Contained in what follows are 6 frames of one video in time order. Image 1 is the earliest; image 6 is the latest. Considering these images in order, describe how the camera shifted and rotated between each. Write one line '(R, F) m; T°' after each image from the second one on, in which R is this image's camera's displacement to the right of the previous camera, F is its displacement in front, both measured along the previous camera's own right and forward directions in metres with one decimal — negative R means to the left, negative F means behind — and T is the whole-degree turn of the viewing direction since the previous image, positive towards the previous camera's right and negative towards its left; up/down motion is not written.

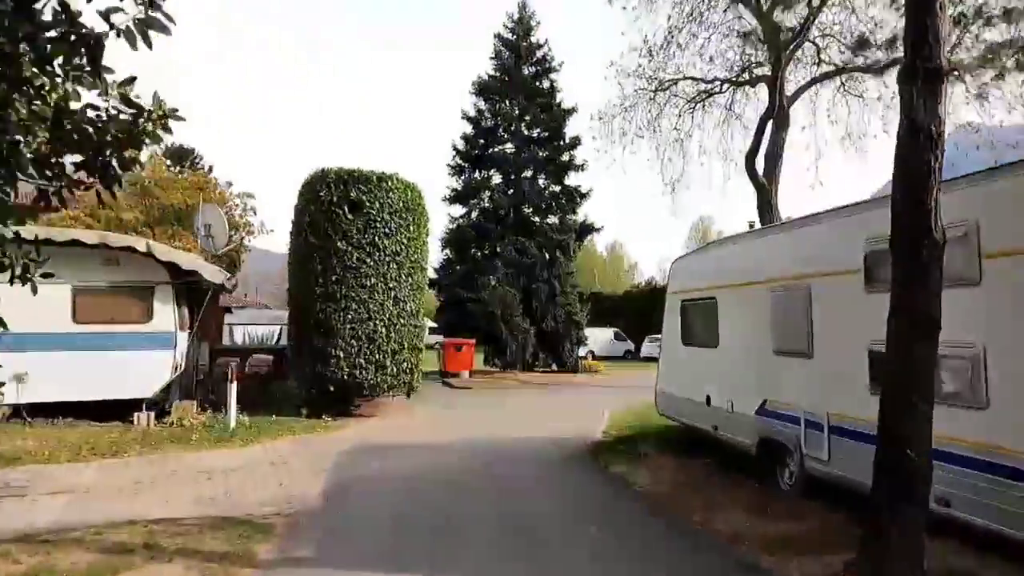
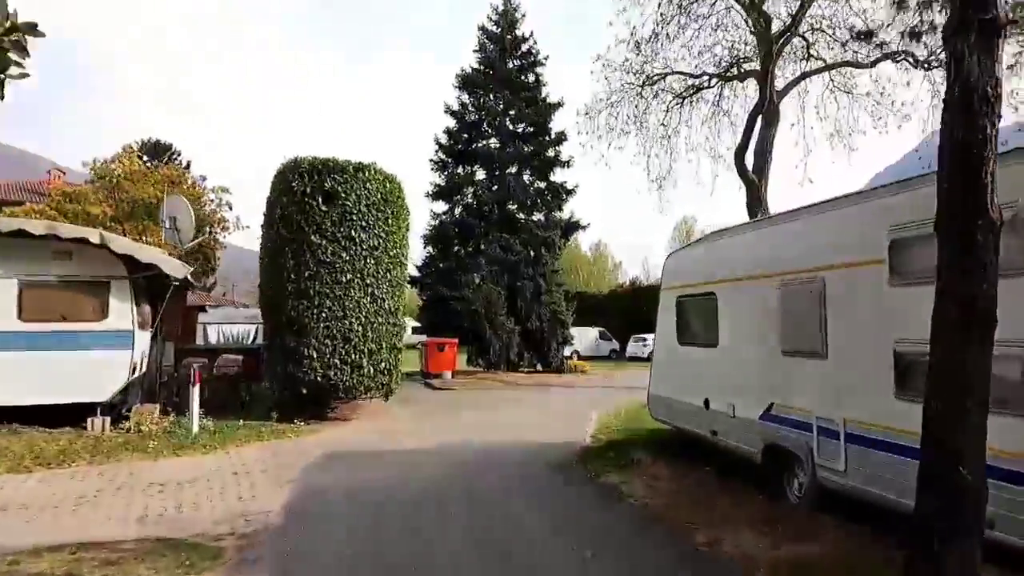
(0.0, +0.8) m; +1°
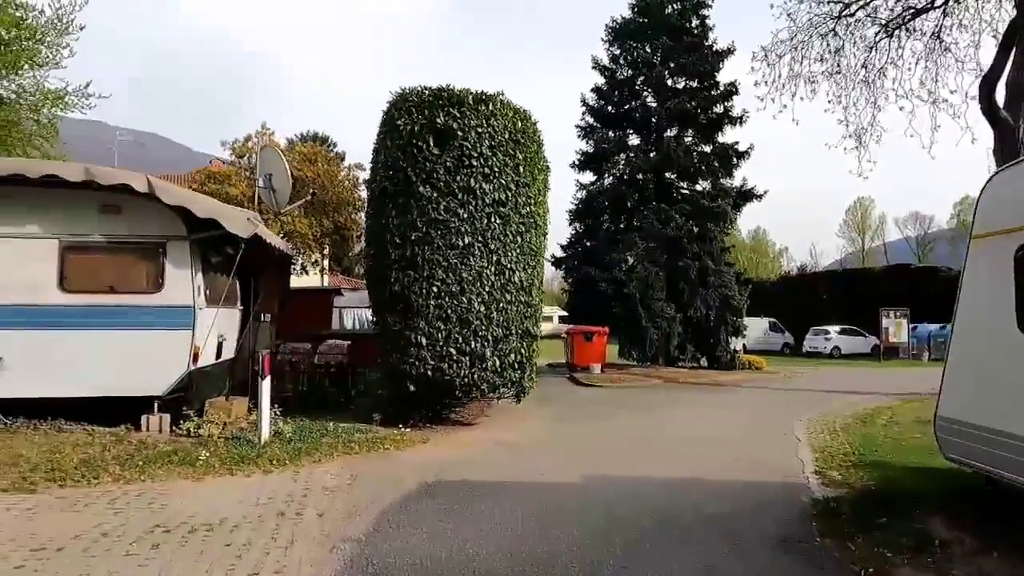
(-0.4, +3.8) m; -13°
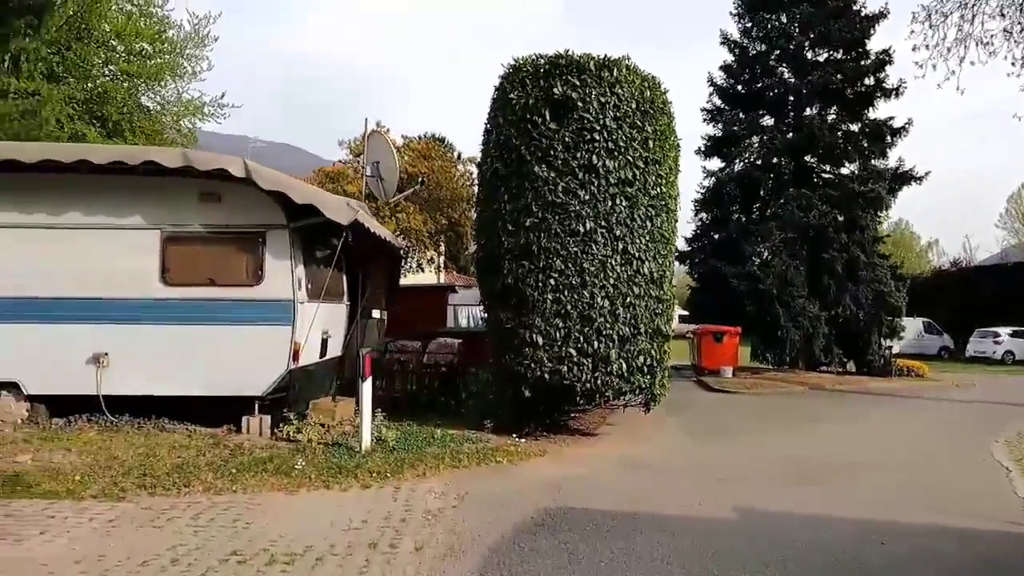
(-0.2, +1.3) m; -10°
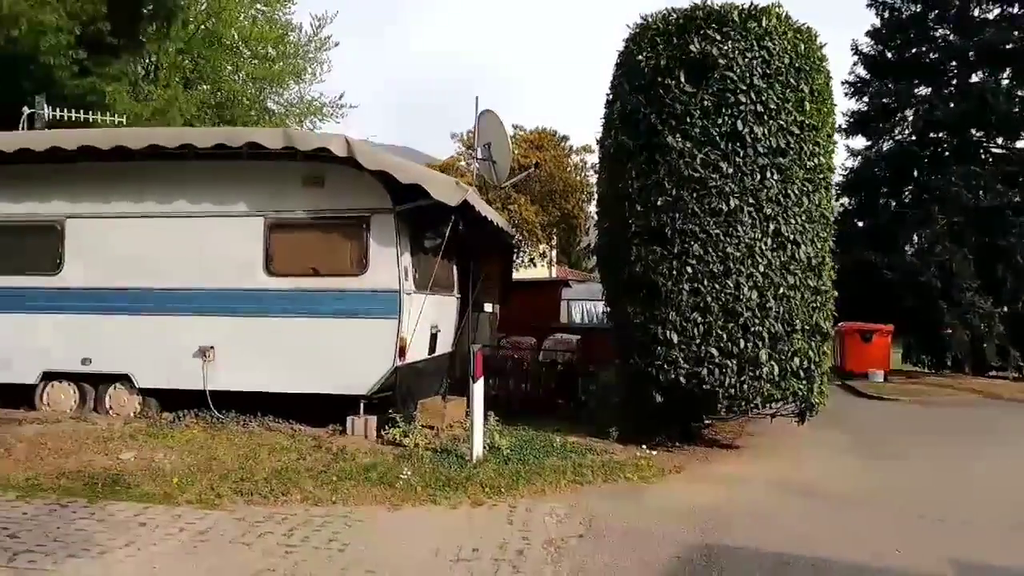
(-0.2, +1.1) m; -10°
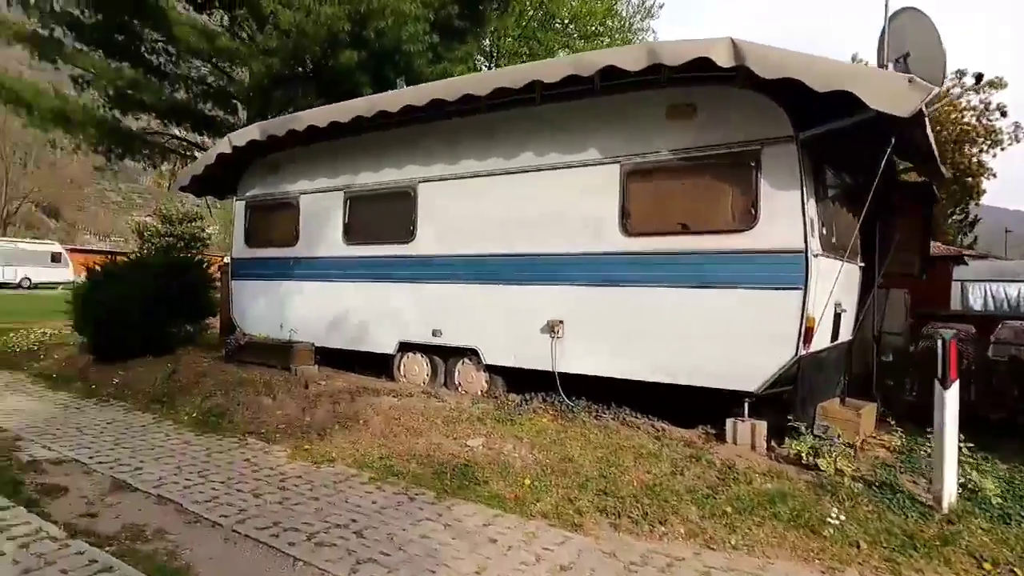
(-1.0, +1.7) m; -27°
